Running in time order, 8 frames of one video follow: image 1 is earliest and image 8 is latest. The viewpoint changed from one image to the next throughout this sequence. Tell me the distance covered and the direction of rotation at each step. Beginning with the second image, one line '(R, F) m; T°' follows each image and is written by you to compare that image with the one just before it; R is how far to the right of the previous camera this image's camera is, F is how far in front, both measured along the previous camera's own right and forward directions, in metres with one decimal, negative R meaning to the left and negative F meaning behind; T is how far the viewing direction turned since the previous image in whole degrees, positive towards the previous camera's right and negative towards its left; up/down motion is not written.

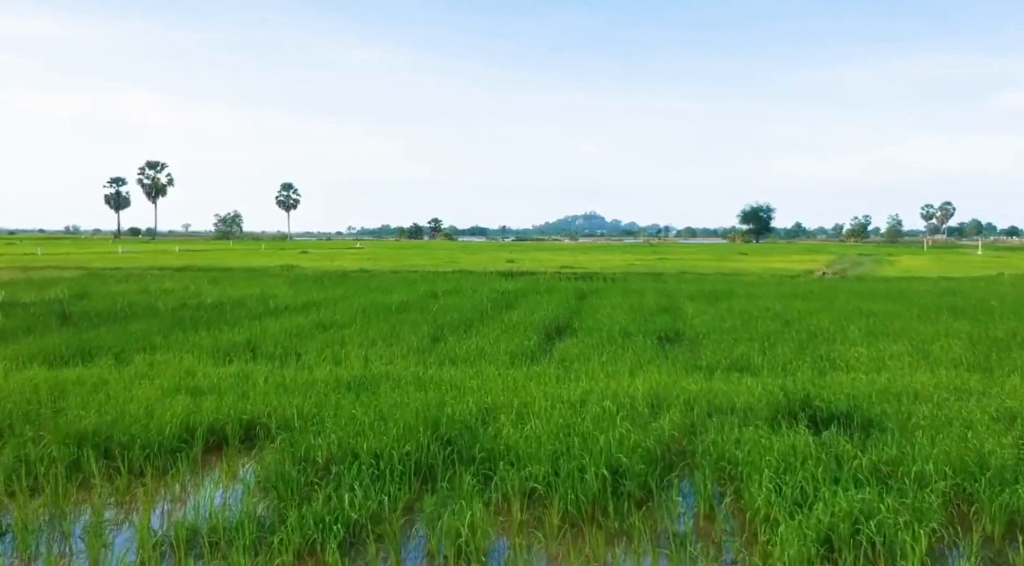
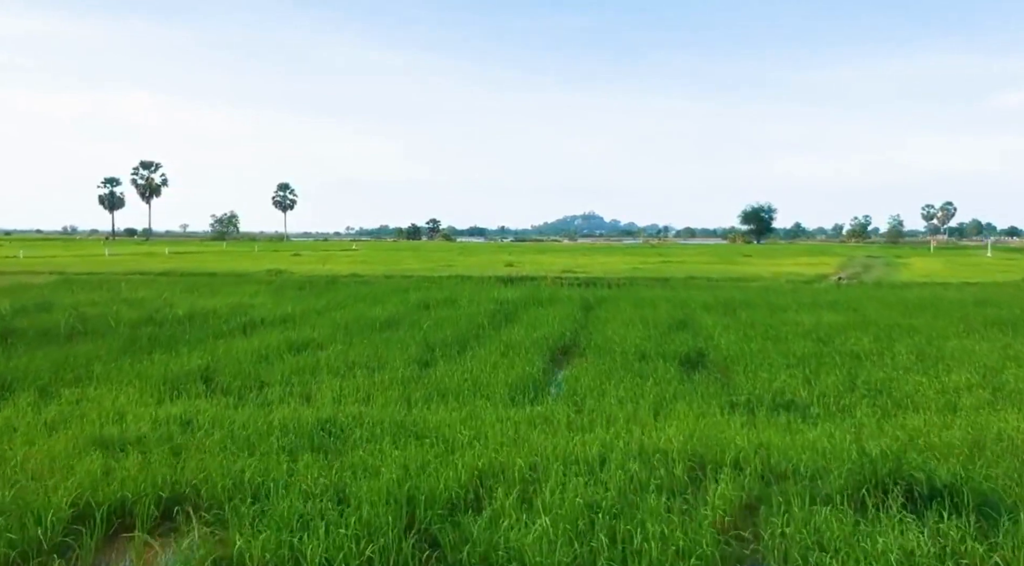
(0.0, +1.4) m; 0°
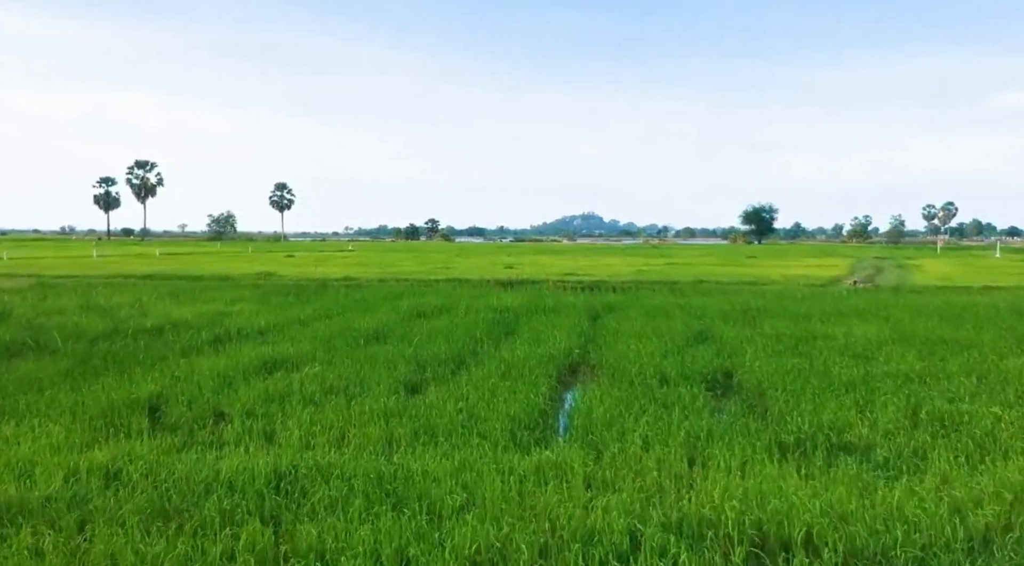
(0.0, +1.2) m; 0°
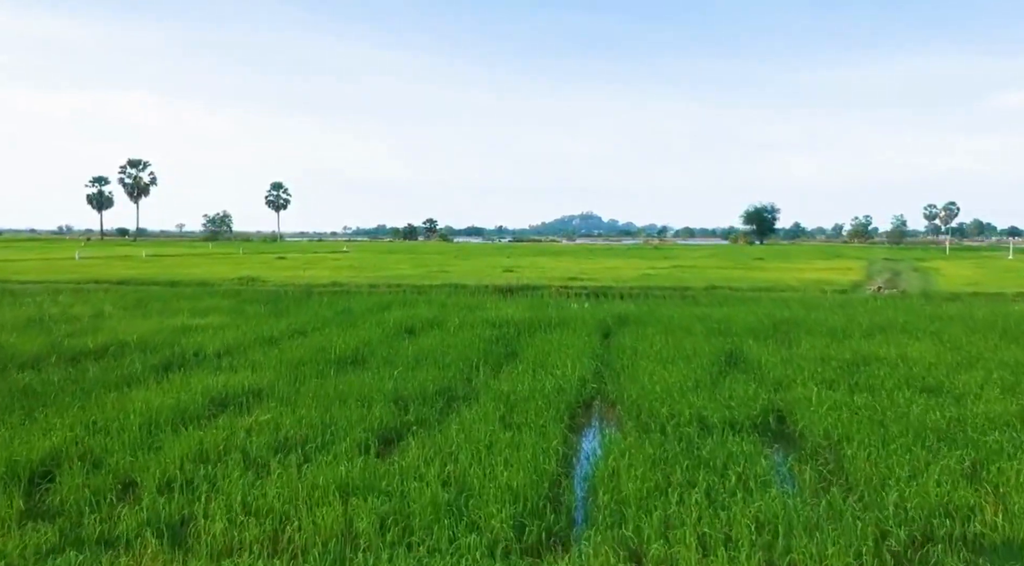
(0.0, +1.7) m; 0°
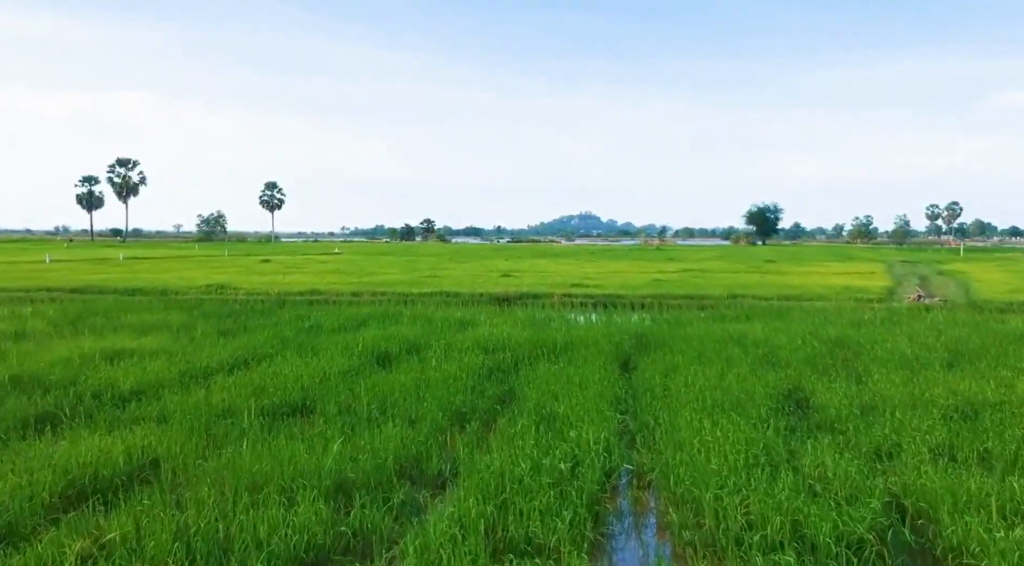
(0.0, +2.4) m; 0°
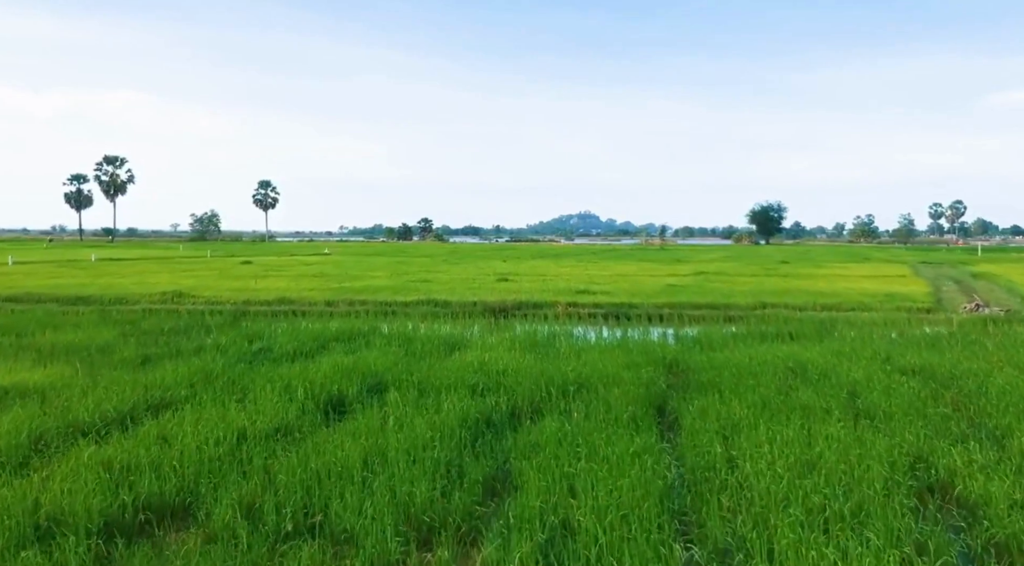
(0.0, +2.7) m; 0°
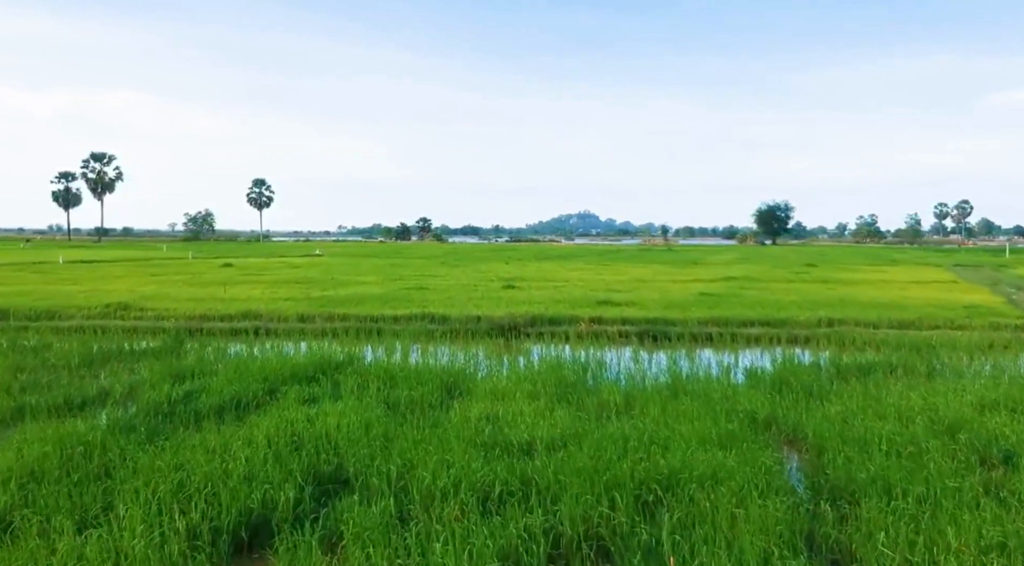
(-0.3, +3.3) m; 0°
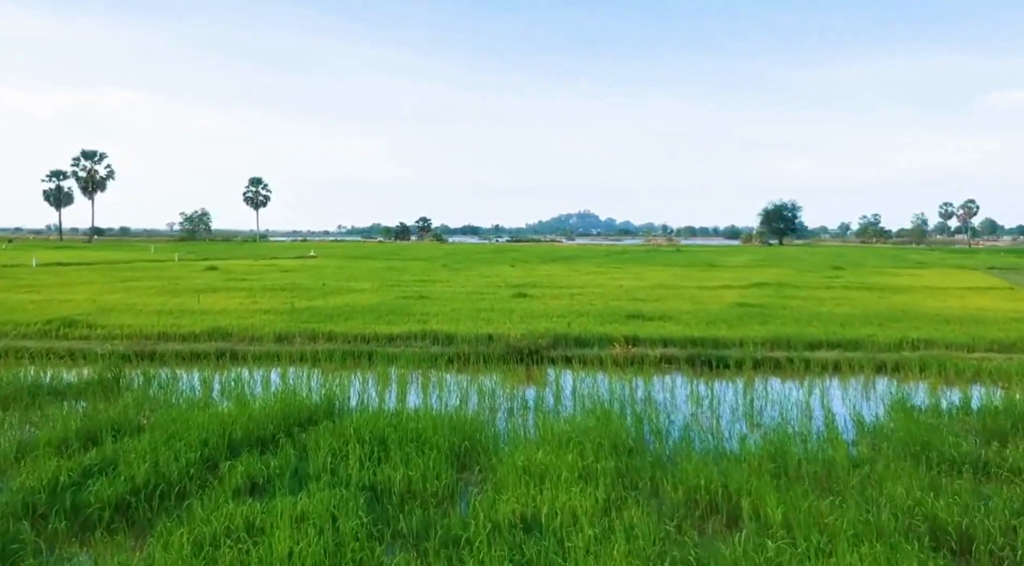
(-0.3, +2.7) m; 0°
